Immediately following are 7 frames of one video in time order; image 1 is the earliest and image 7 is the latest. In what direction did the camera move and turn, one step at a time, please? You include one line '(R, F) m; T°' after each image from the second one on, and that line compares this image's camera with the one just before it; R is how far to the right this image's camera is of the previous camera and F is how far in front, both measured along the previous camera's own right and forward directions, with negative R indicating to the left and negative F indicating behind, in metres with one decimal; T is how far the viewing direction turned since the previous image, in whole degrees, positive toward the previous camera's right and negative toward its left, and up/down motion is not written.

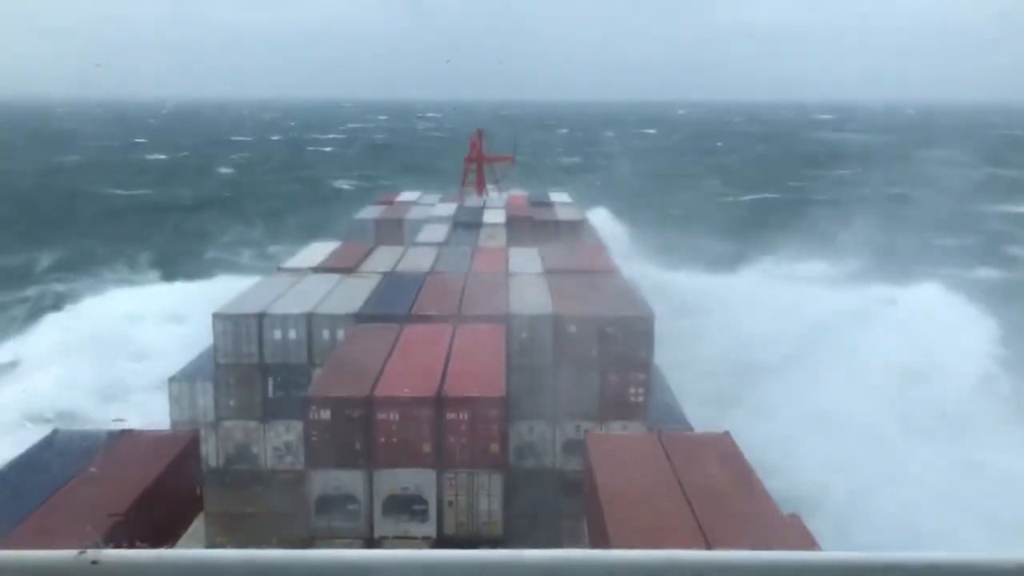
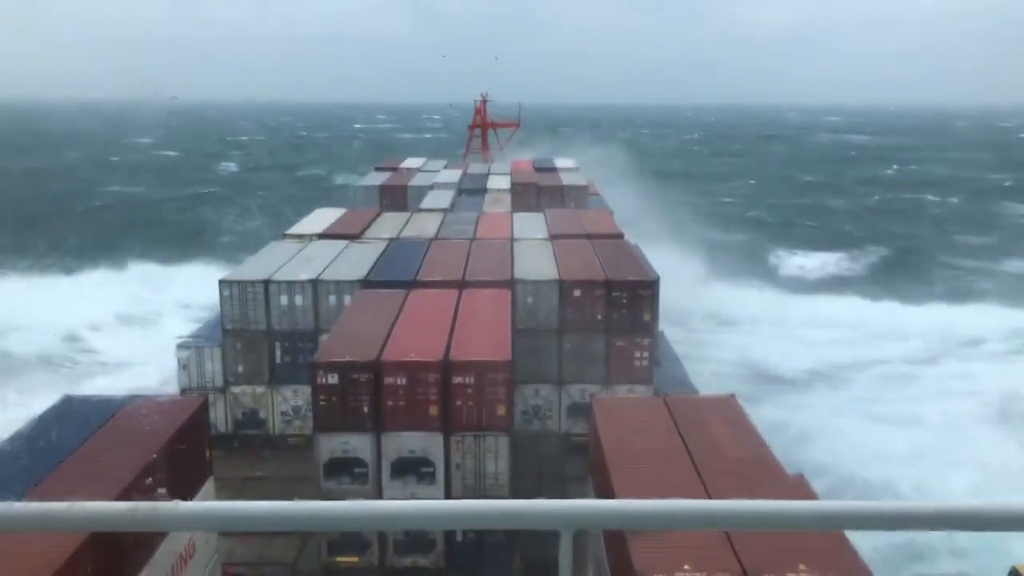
(+4.4, -4.7) m; -1°
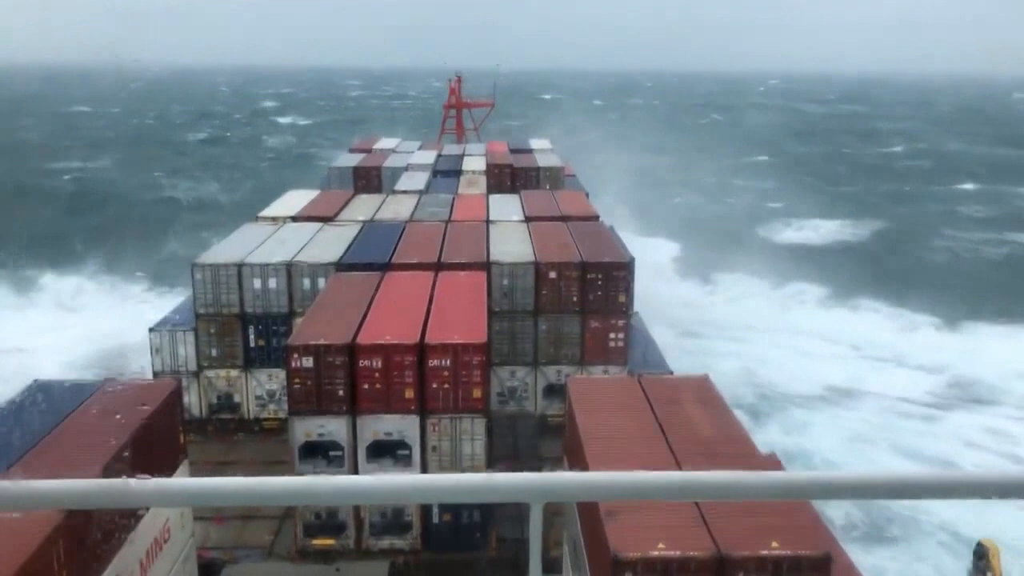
(0.0, 0.0) m; +2°
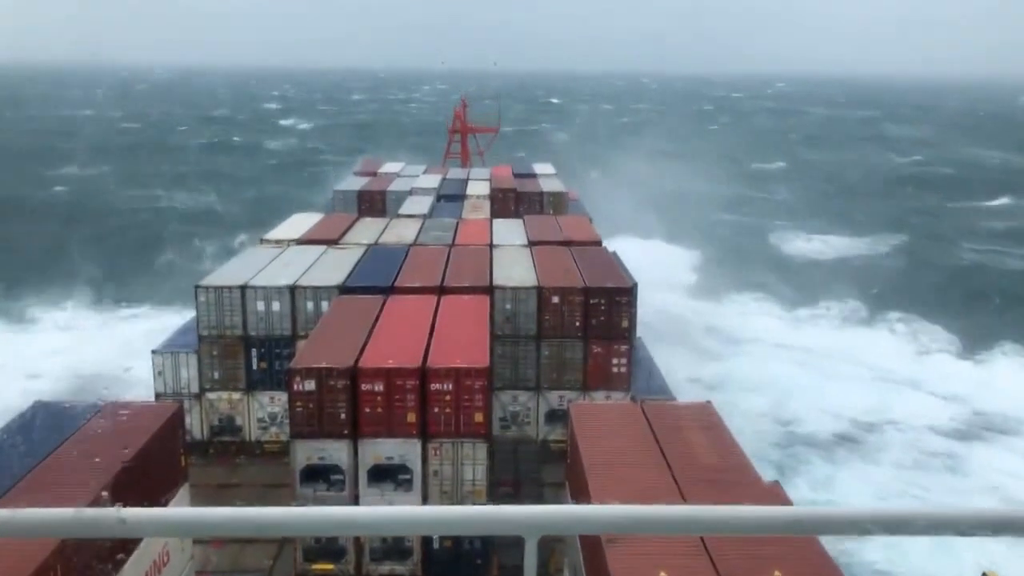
(0.0, 0.0) m; 0°
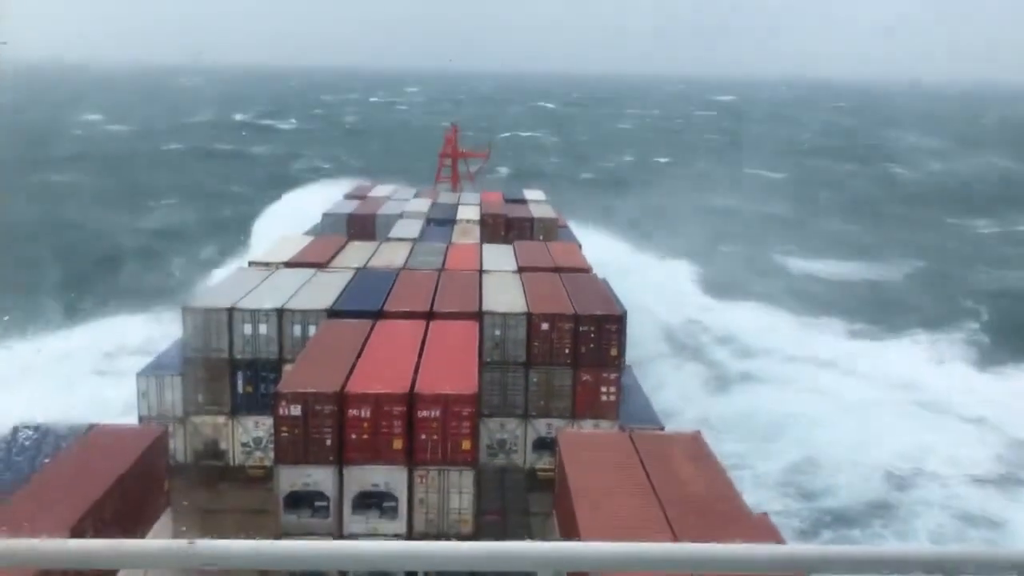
(0.0, 0.0) m; +1°
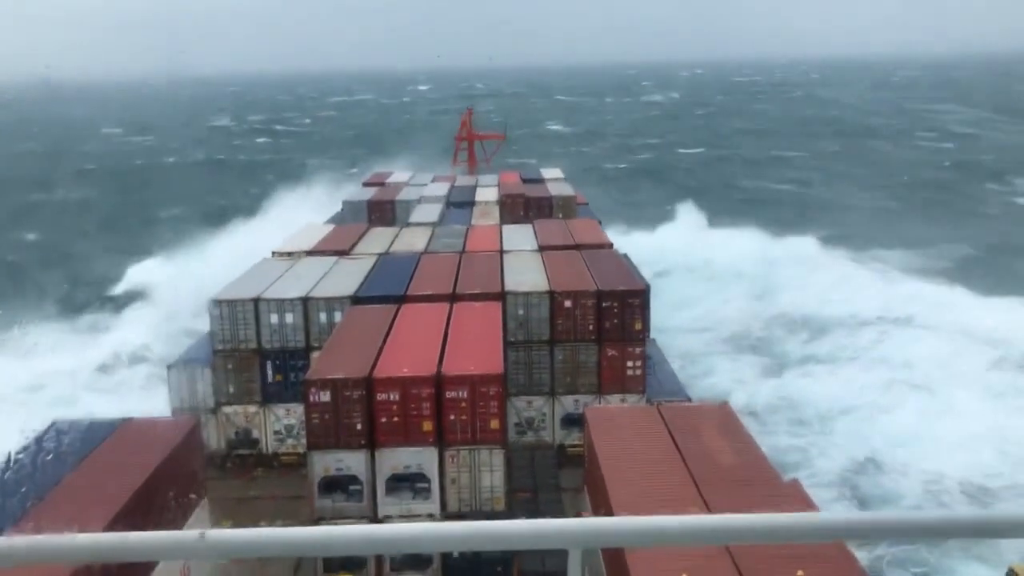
(0.0, 0.0) m; -2°
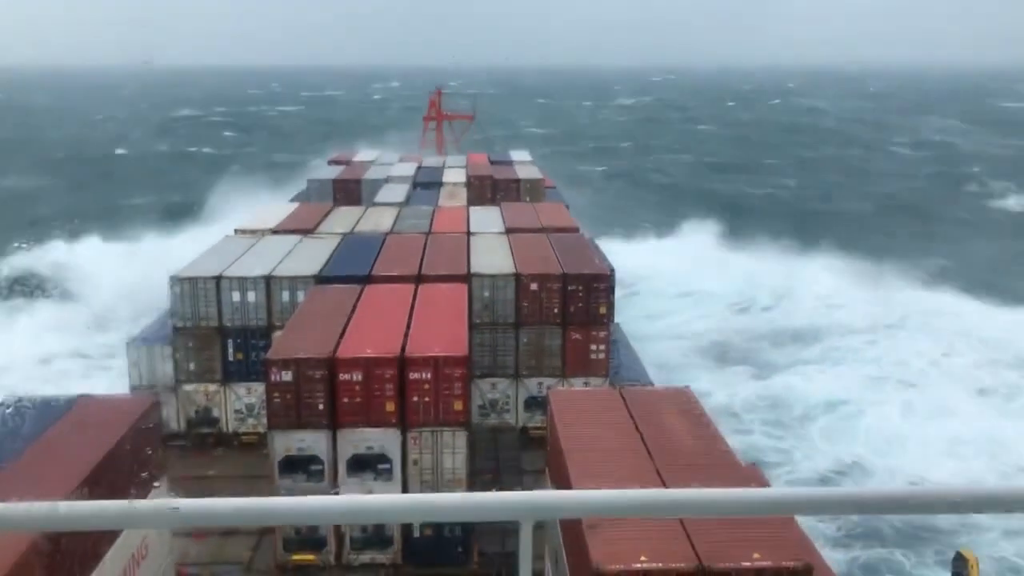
(0.0, 0.0) m; +2°
